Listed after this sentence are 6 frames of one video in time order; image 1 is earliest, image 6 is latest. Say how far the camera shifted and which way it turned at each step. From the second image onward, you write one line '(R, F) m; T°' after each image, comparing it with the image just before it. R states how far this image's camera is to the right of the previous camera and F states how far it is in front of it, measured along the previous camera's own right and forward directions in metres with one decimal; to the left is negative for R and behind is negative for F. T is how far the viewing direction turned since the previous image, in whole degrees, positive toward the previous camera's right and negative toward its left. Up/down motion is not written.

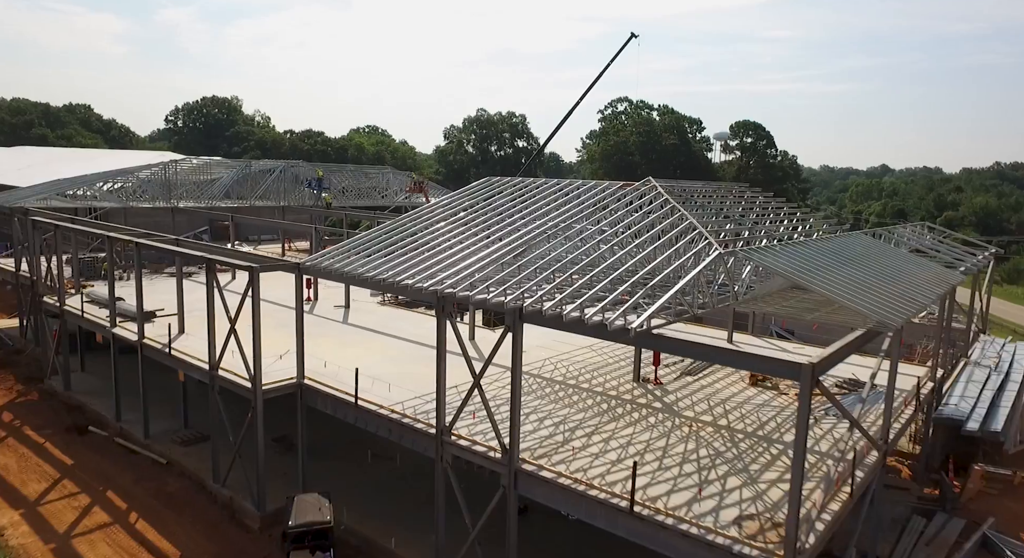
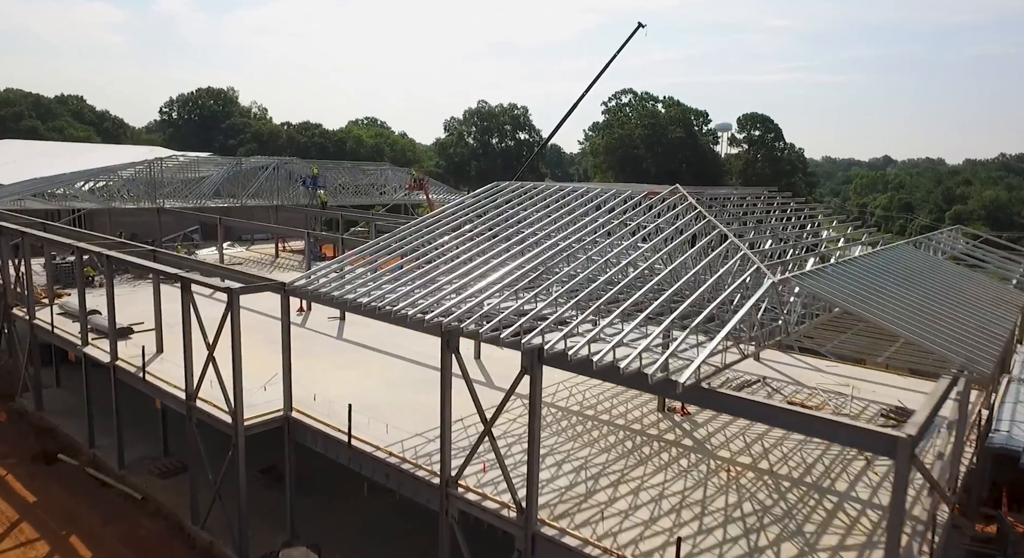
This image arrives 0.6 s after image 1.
(-0.3, +1.6) m; 0°
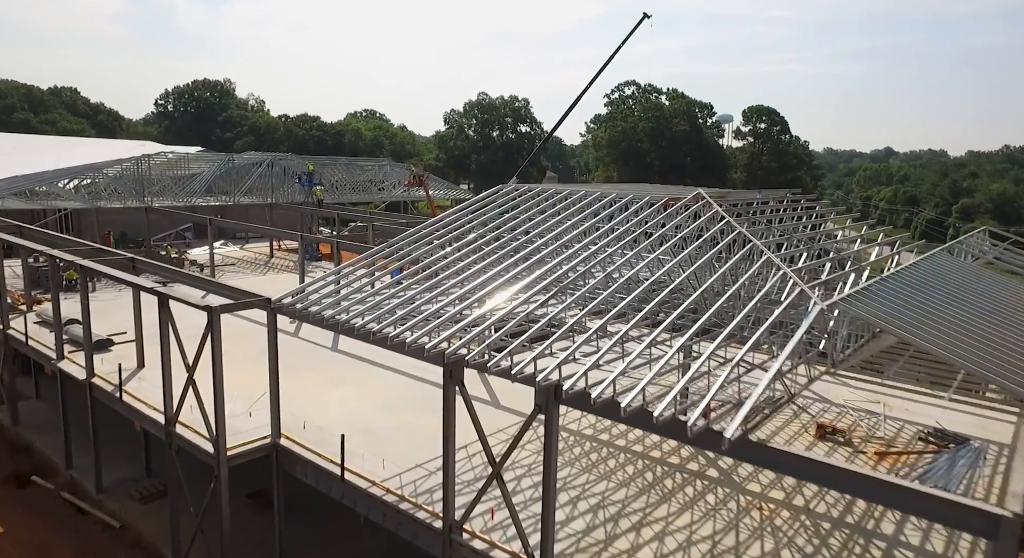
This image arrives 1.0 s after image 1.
(-0.2, +1.1) m; 0°
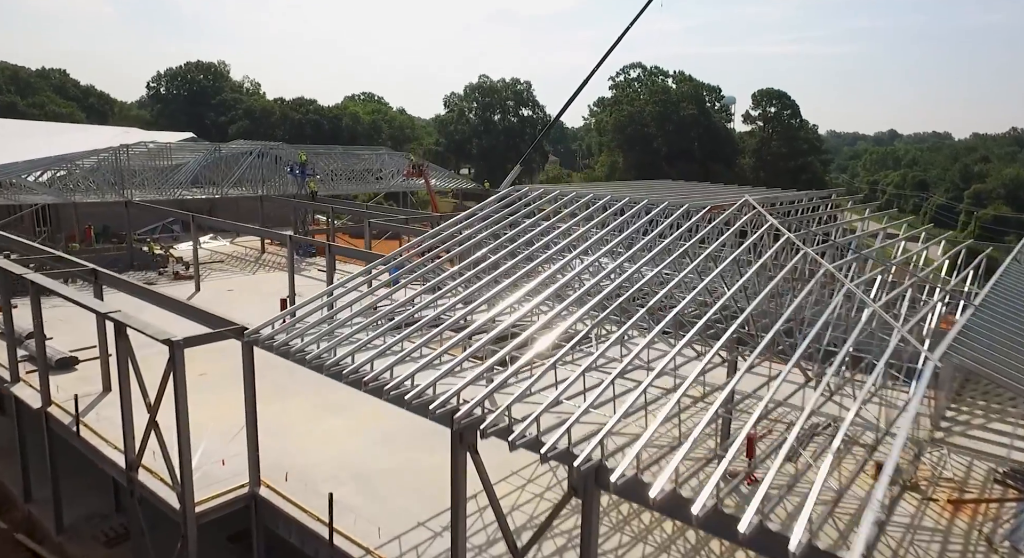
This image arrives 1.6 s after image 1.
(-0.3, +1.8) m; 0°
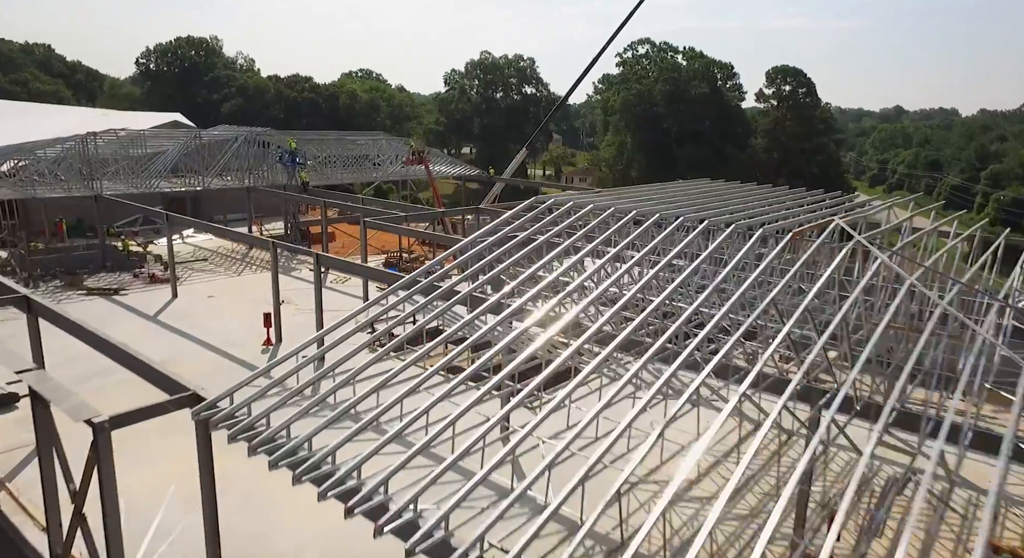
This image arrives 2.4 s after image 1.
(-0.4, +2.3) m; 0°
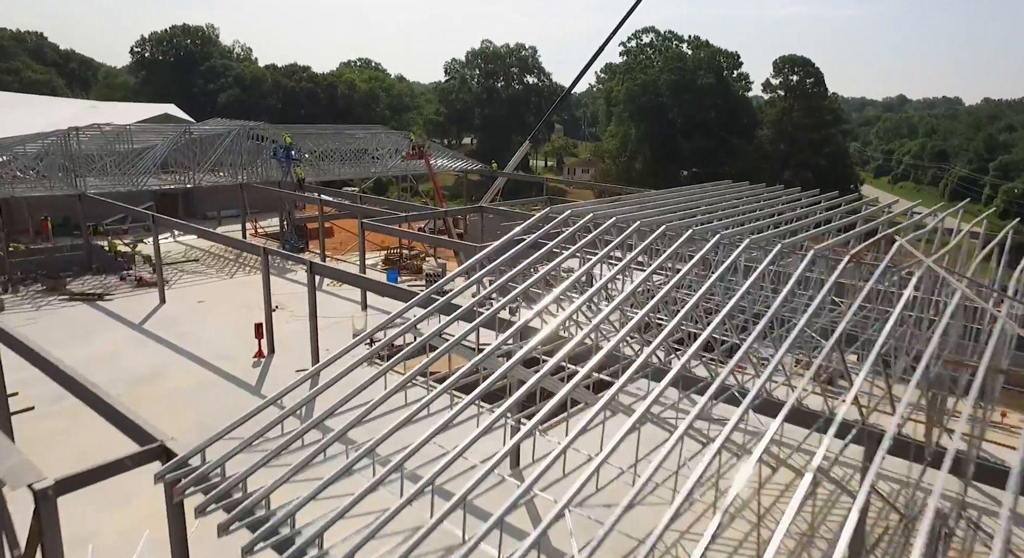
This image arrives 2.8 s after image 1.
(-0.2, +1.1) m; 0°
